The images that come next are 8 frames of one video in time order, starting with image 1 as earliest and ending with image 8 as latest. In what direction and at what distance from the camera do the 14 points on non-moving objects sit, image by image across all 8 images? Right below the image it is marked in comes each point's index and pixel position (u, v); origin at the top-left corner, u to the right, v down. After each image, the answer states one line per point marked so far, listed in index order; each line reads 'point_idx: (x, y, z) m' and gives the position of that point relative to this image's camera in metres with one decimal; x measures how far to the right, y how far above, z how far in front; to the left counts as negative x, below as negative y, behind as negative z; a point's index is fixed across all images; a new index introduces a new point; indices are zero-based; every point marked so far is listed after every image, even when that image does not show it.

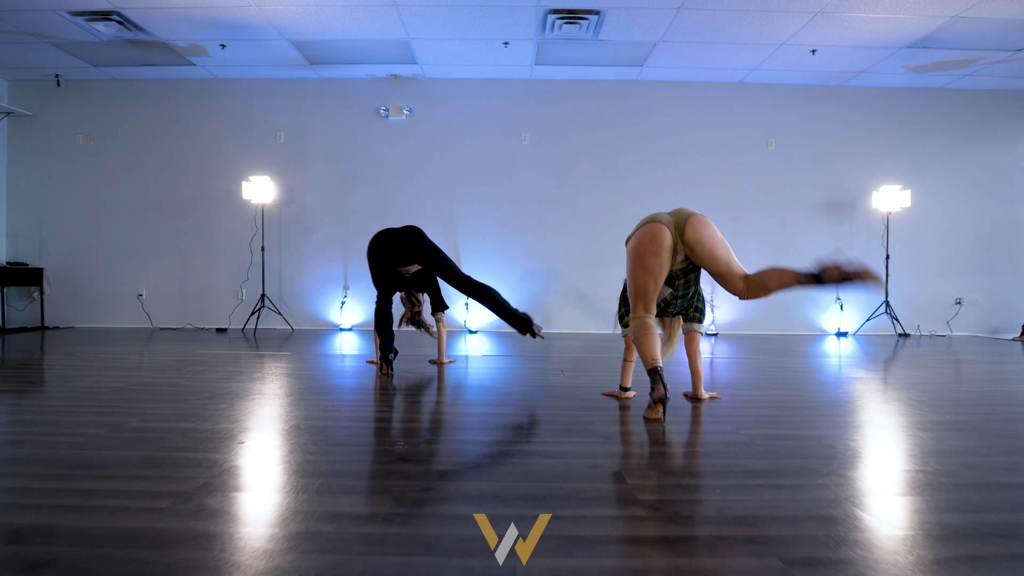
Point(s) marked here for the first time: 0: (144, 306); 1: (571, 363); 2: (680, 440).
0: (-3.5, -0.2, +5.6) m
1: (+0.3, -0.4, +3.5) m
2: (+0.5, -0.5, +1.8) m
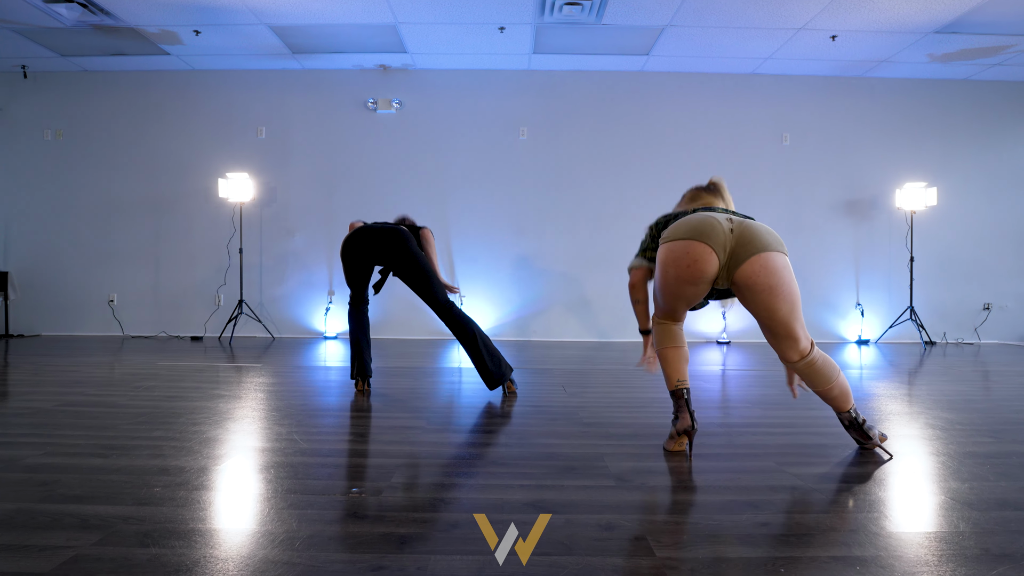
0: (-3.5, -0.2, +5.3) m
1: (+0.3, -0.5, +3.1) m
2: (+0.5, -0.5, +1.4) m
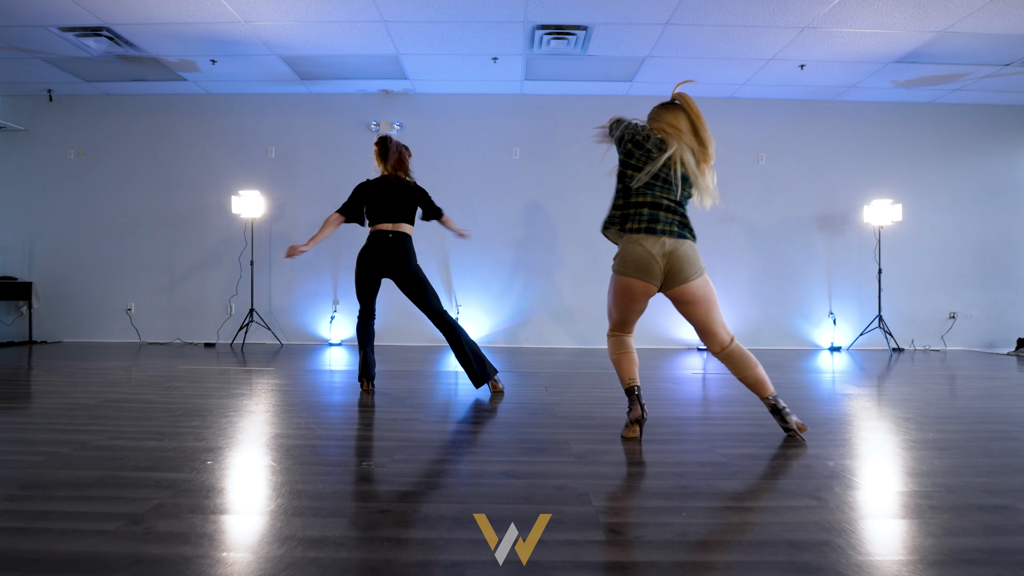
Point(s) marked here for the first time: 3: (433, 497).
0: (-3.5, -0.3, +5.6) m
1: (+0.3, -0.5, +3.4) m
2: (+0.4, -0.5, +1.8) m
3: (-0.2, -0.5, +1.4) m
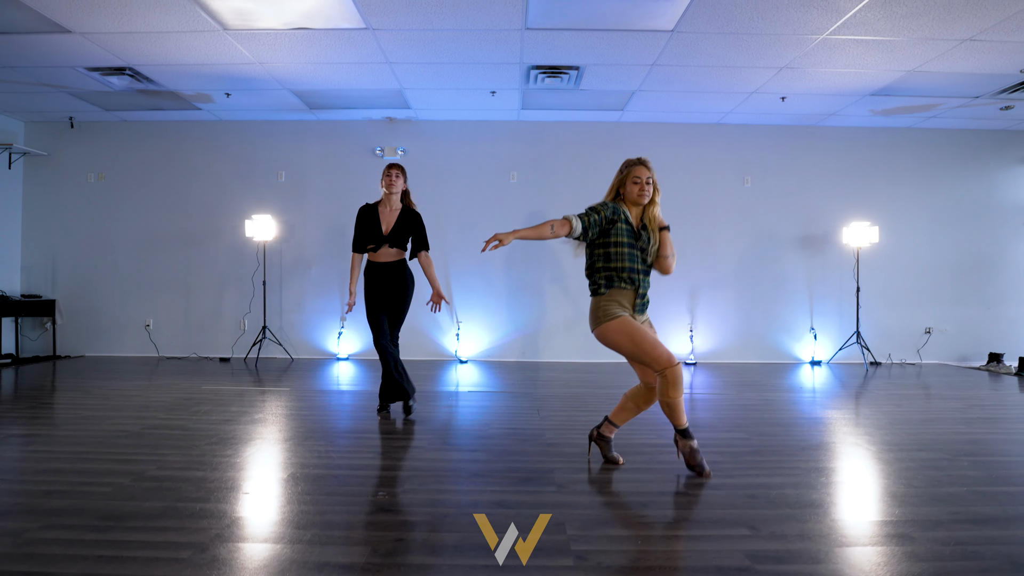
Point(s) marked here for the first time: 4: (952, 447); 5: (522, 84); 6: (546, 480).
0: (-3.6, -0.5, +5.9) m
1: (+0.2, -0.7, +3.8) m
2: (+0.4, -0.7, +2.1) m
3: (-0.2, -0.7, +1.7) m
4: (+2.0, -0.7, +2.7) m
5: (+0.1, +1.7, +4.8) m
6: (+0.1, -0.7, +2.2) m
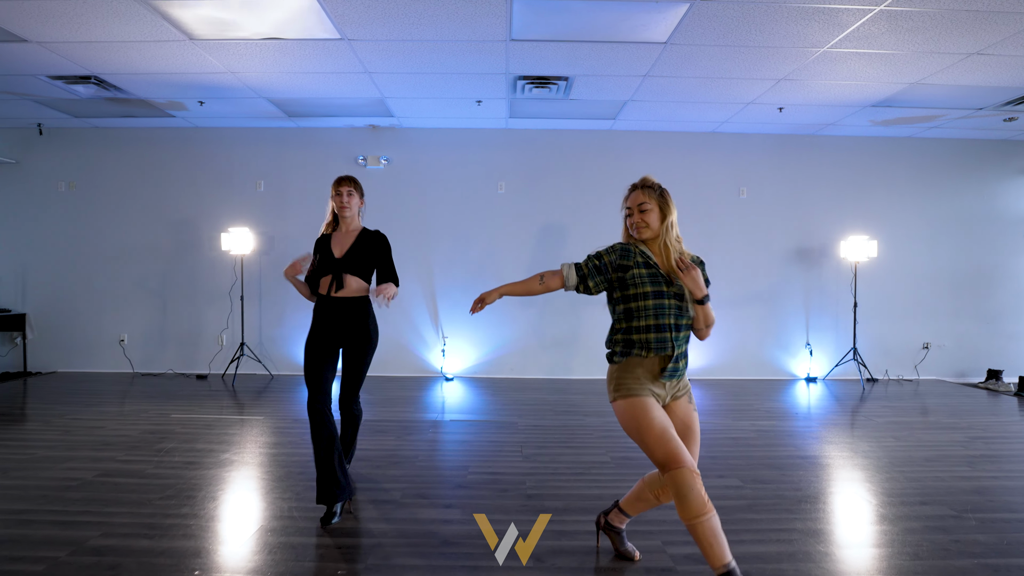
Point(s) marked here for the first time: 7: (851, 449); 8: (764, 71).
0: (-3.7, -0.6, +5.7) m
1: (+0.1, -0.9, +3.6) m
2: (+0.3, -0.9, +1.9) m
3: (-0.3, -0.9, +1.5) m
4: (+1.9, -0.9, +2.6) m
5: (0.0, +1.5, +4.6) m
6: (0.0, -0.9, +2.0) m
7: (+2.0, -0.9, +3.5) m
8: (+1.7, +1.5, +4.2) m
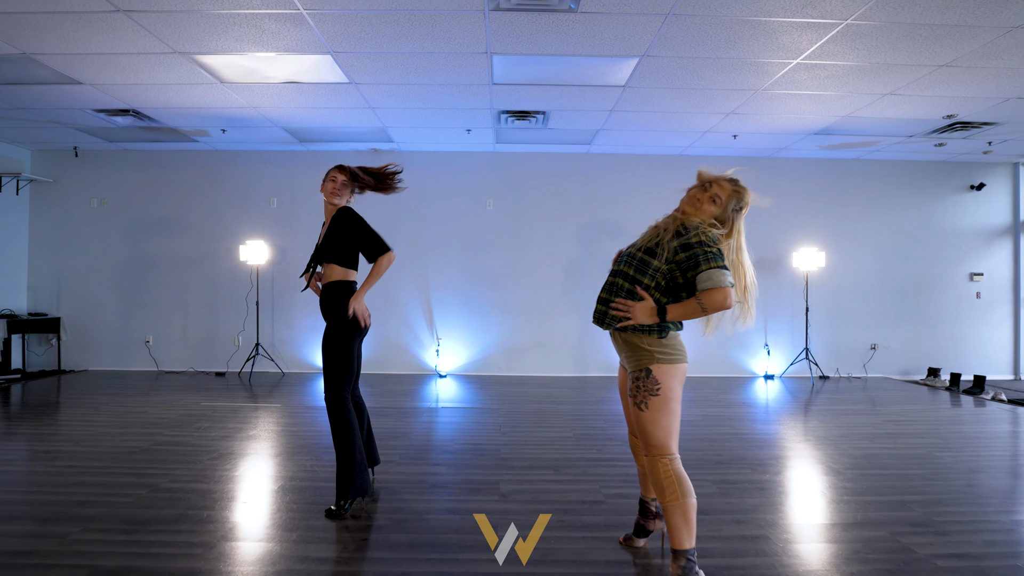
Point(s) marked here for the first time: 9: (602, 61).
0: (-3.8, -0.7, +6.3) m
1: (0.0, -0.9, +4.2) m
2: (+0.2, -0.9, +2.5) m
3: (-0.4, -0.9, +2.2) m
4: (+1.8, -0.9, +3.2) m
5: (-0.2, +1.5, +5.3) m
6: (-0.1, -0.9, +2.6) m
7: (+1.8, -1.0, +4.1) m
8: (+1.6, +1.5, +4.8) m
9: (+0.6, +1.5, +3.9) m
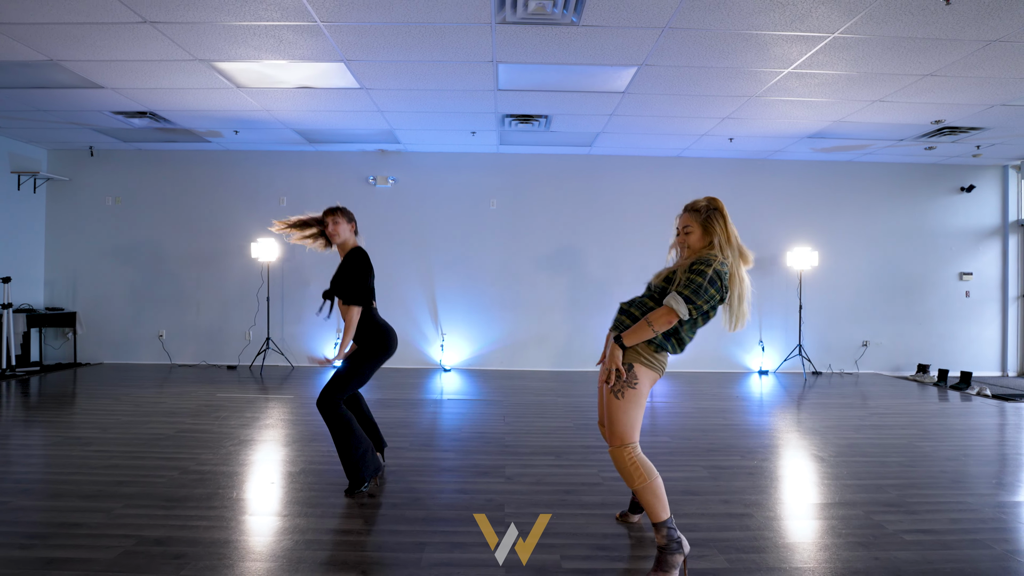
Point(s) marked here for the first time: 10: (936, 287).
0: (-3.8, -0.6, +6.5) m
1: (0.0, -0.9, +4.4) m
2: (+0.2, -0.9, +2.7) m
3: (-0.4, -0.9, +2.4) m
4: (+1.8, -0.9, +3.4) m
5: (-0.1, +1.5, +5.5) m
6: (-0.1, -0.9, +2.8) m
7: (+1.9, -1.0, +4.3) m
8: (+1.6, +1.5, +5.0) m
9: (+0.6, +1.5, +4.1) m
10: (+4.8, 0.0, +6.8) m
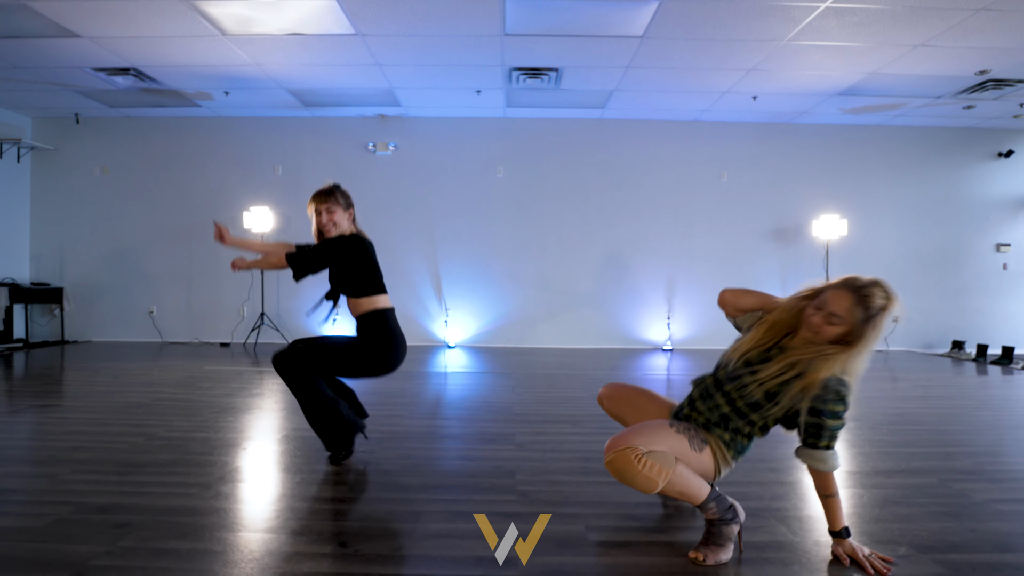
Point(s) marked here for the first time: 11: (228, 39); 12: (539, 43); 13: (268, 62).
0: (-3.7, -0.4, +6.2) m
1: (+0.1, -0.6, +4.1) m
2: (+0.3, -0.6, +2.4) m
3: (-0.4, -0.6, +2.0) m
4: (+1.9, -0.7, +3.0) m
5: (-0.1, +1.7, +5.1) m
6: (0.0, -0.6, +2.5) m
7: (+1.9, -0.7, +4.0) m
8: (+1.7, +1.7, +4.6) m
9: (+0.7, +1.7, +3.7) m
10: (+4.9, +0.3, +6.4) m
11: (-2.0, +1.8, +4.3) m
12: (+0.2, +1.7, +4.3) m
13: (-1.9, +1.8, +4.7) m
